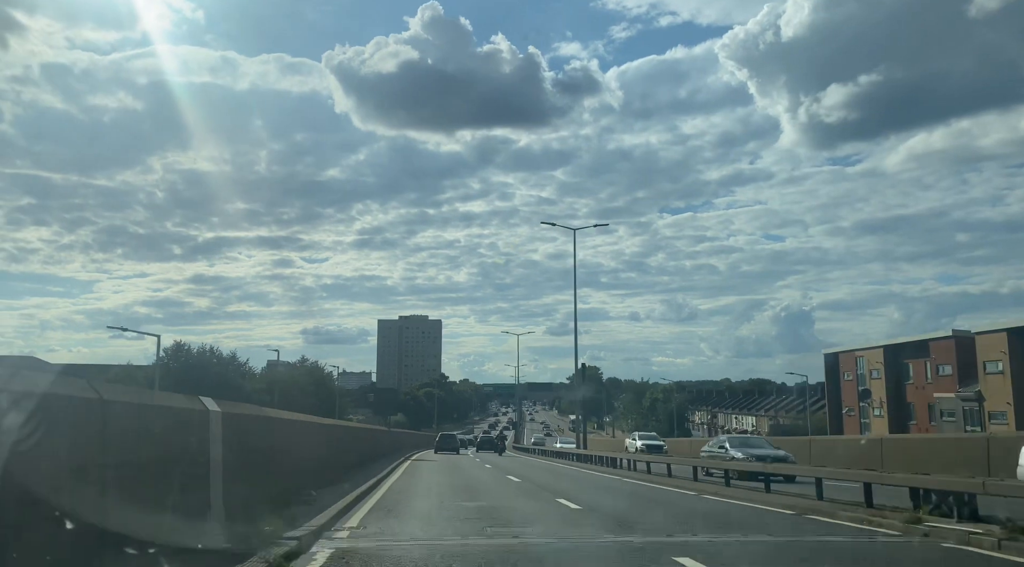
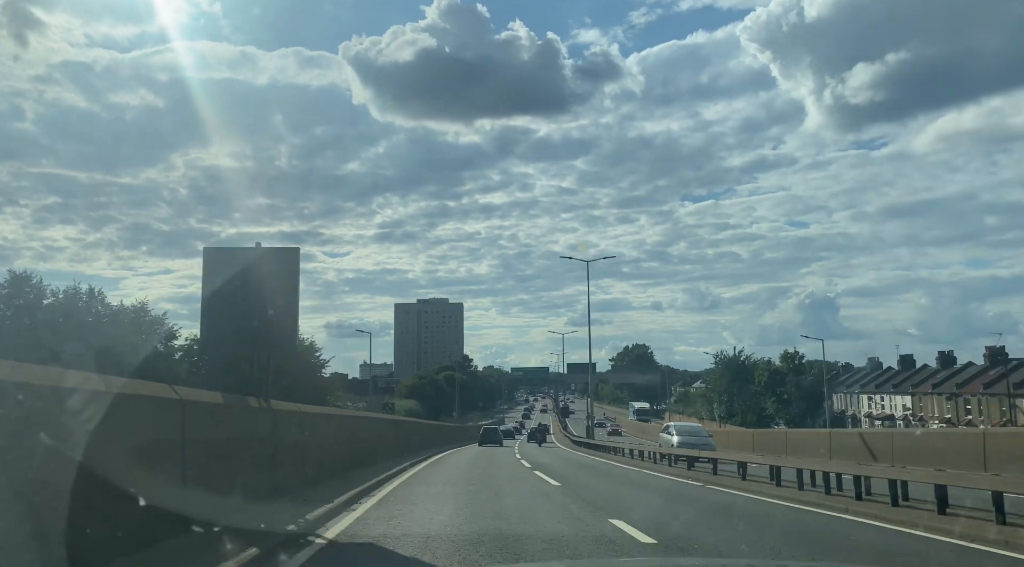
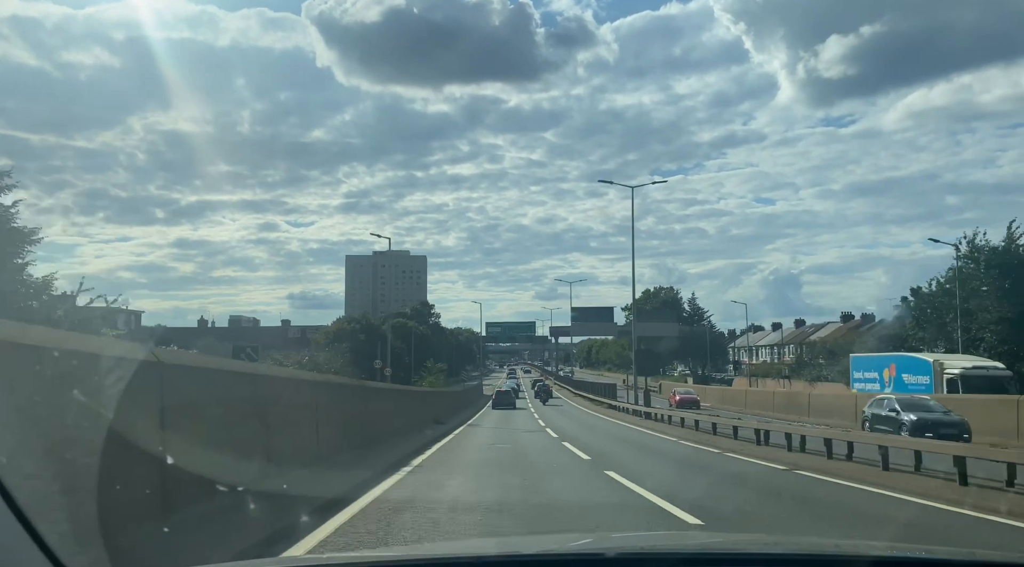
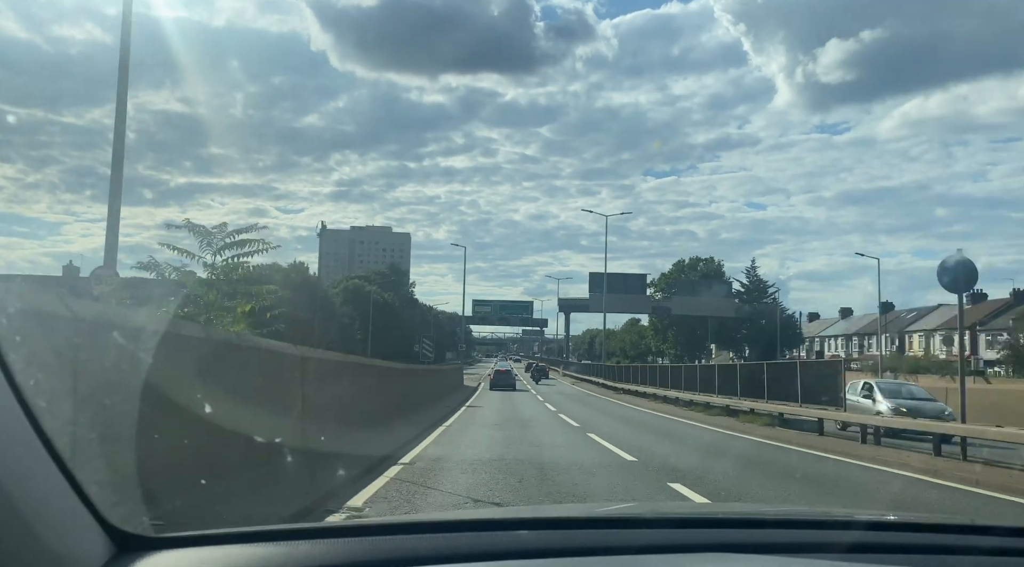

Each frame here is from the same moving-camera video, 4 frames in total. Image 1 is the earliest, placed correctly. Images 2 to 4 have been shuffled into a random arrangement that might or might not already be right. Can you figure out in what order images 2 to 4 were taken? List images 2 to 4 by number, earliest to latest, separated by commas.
2, 3, 4
